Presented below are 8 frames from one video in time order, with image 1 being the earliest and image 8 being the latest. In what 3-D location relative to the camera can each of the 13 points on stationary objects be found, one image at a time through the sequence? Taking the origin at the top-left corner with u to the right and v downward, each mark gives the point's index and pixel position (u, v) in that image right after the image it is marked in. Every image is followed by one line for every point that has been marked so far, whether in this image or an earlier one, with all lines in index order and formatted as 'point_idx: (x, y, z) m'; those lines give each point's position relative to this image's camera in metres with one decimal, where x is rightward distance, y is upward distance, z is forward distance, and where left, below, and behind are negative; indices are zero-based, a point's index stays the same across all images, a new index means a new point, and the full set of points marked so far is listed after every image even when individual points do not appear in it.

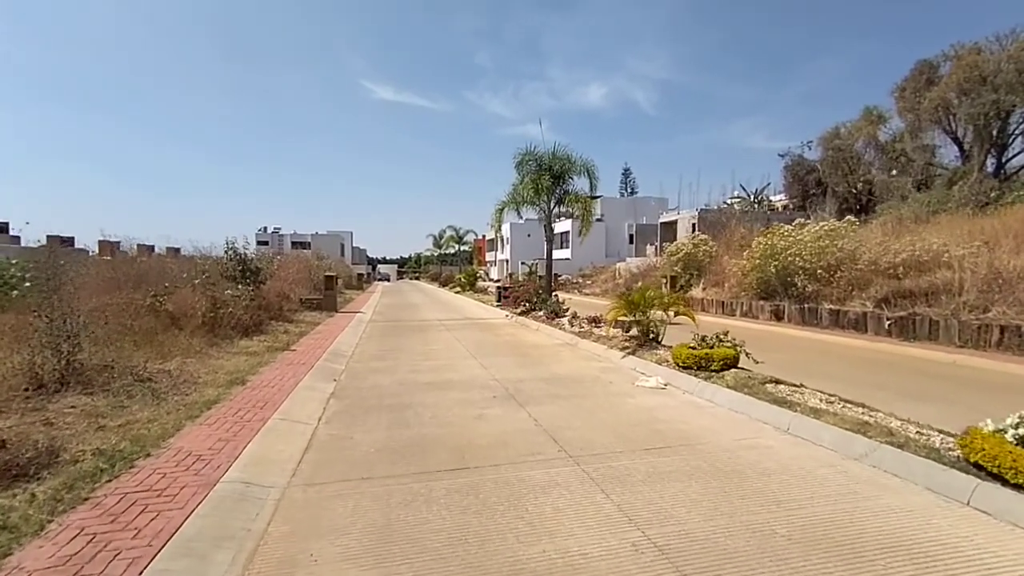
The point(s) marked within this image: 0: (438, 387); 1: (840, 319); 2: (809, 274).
0: (-1.3, -1.8, +8.4) m
1: (+10.9, -1.0, +15.7) m
2: (+11.2, +0.5, +17.8) m
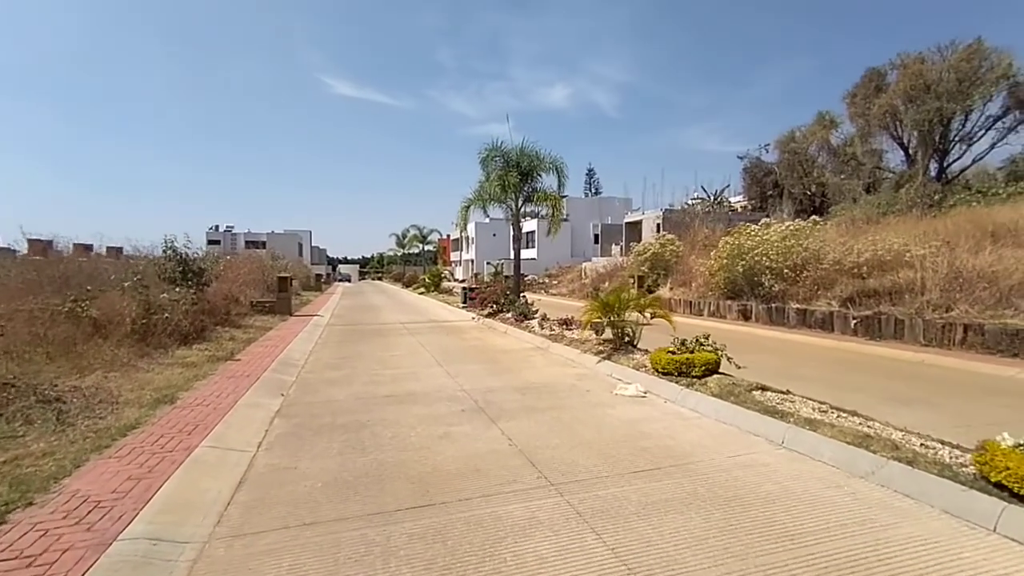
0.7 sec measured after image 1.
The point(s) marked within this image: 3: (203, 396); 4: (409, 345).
0: (-1.8, -1.8, +7.6) m
1: (+9.8, -1.0, +15.8) m
2: (+9.9, +0.6, +17.9) m
3: (-4.9, -1.7, +7.5) m
4: (-2.9, -1.6, +13.3) m
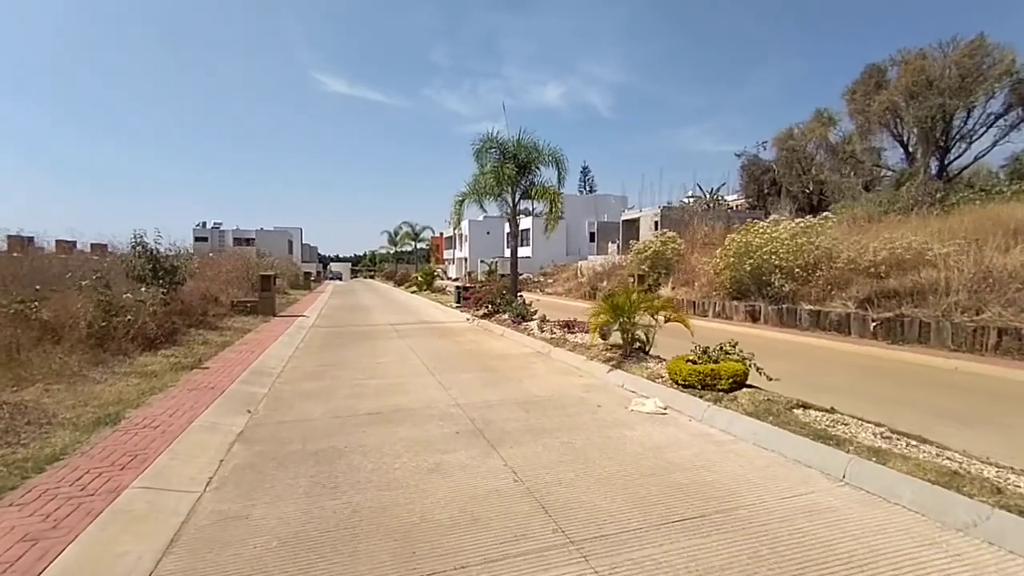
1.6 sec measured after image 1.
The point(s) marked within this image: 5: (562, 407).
0: (-1.8, -1.8, +6.6) m
1: (+9.7, -1.0, +14.9) m
2: (+9.8, +0.6, +17.0) m
3: (-4.9, -1.7, +6.5) m
4: (-2.9, -1.6, +12.2) m
5: (+0.7, -1.8, +7.1) m
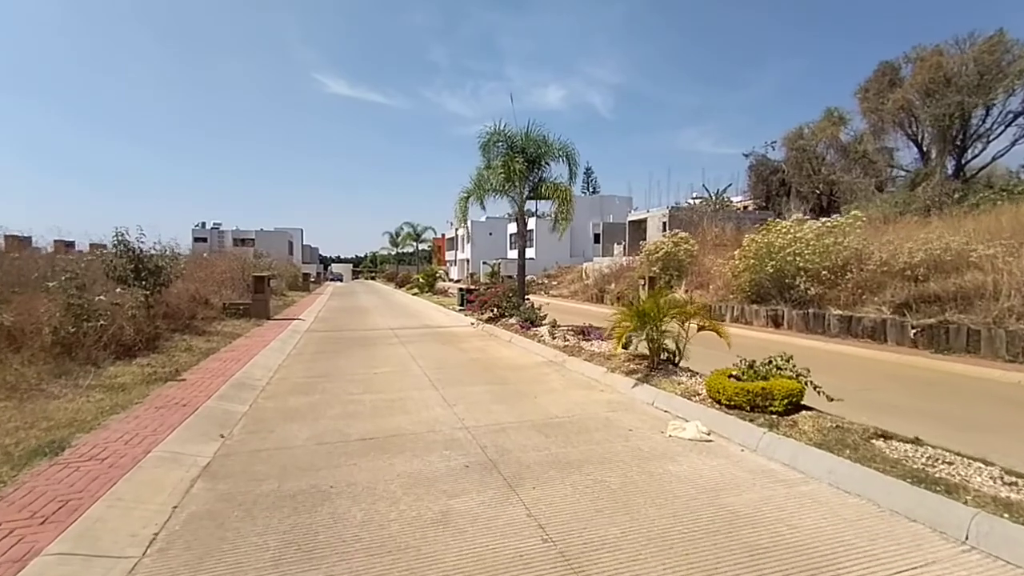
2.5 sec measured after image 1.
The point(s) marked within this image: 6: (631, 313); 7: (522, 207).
0: (-1.6, -1.9, +5.6) m
1: (+10.0, -1.1, +13.9) m
2: (+10.1, +0.4, +16.0) m
3: (-4.7, -1.8, +5.5) m
4: (-2.7, -1.7, +11.2) m
5: (+1.0, -1.8, +6.1) m
6: (+2.1, -0.4, +8.4) m
7: (+0.3, +2.7, +15.7) m
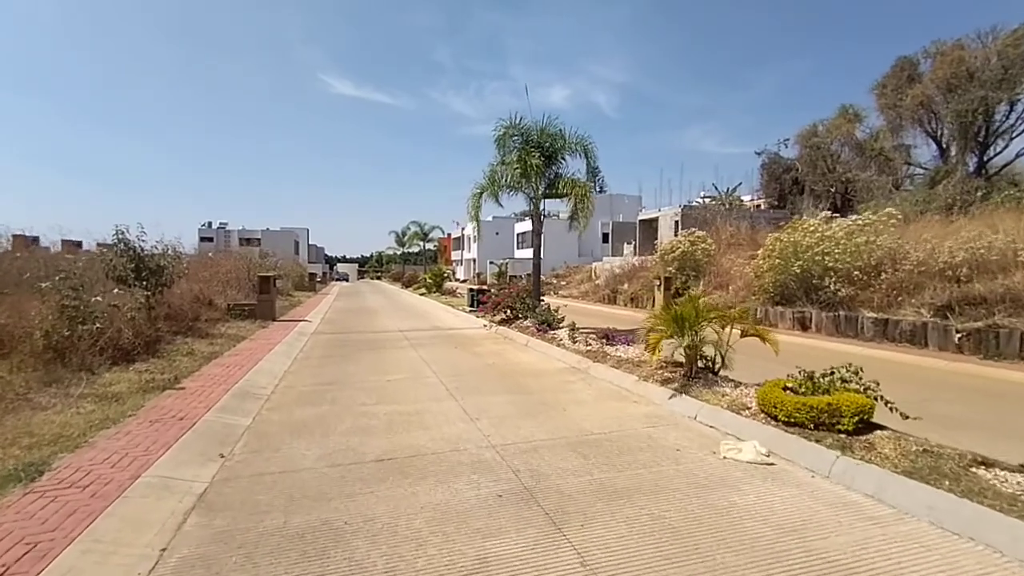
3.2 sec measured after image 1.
0: (-1.2, -1.9, +4.9) m
1: (+10.4, -1.2, +13.1) m
2: (+10.6, +0.4, +15.2) m
3: (-4.3, -1.8, +4.9) m
4: (-2.3, -1.7, +10.6) m
5: (+1.3, -1.9, +5.4) m
6: (+2.5, -0.5, +7.7) m
7: (+0.8, +2.7, +15.0) m
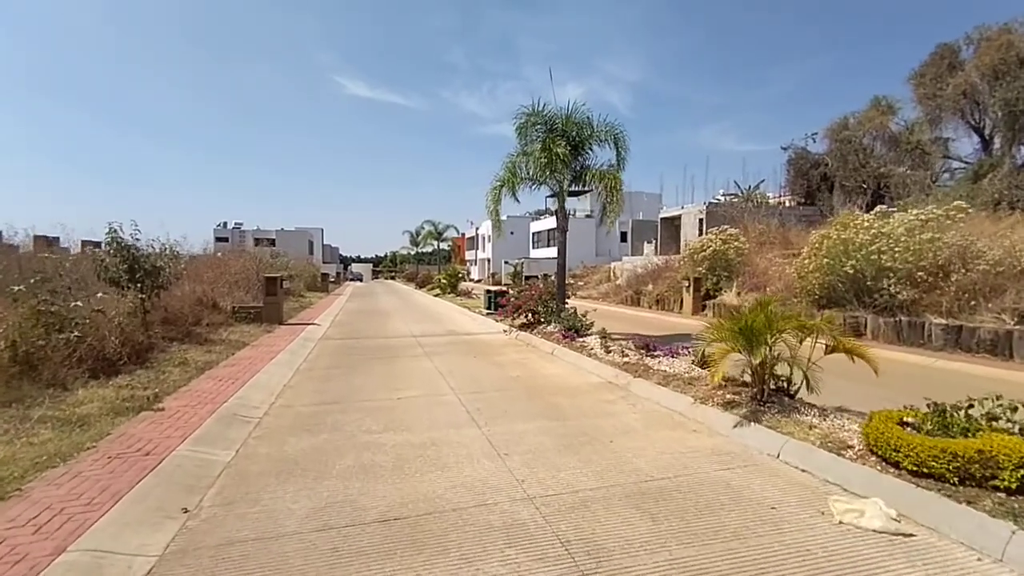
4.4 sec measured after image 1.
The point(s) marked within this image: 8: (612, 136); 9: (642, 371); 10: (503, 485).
0: (-0.8, -2.0, +3.7) m
1: (+11.0, -1.2, +11.6) m
2: (+11.2, +0.3, +13.7) m
3: (-3.9, -1.9, +3.7) m
4: (-1.7, -1.8, +9.4) m
5: (+1.7, -1.9, +4.1) m
6: (+3.0, -0.5, +6.4) m
7: (+1.5, +2.6, +13.8) m
8: (+2.9, +4.4, +13.7) m
9: (+2.4, -1.5, +8.7) m
10: (-0.1, -1.9, +4.7) m
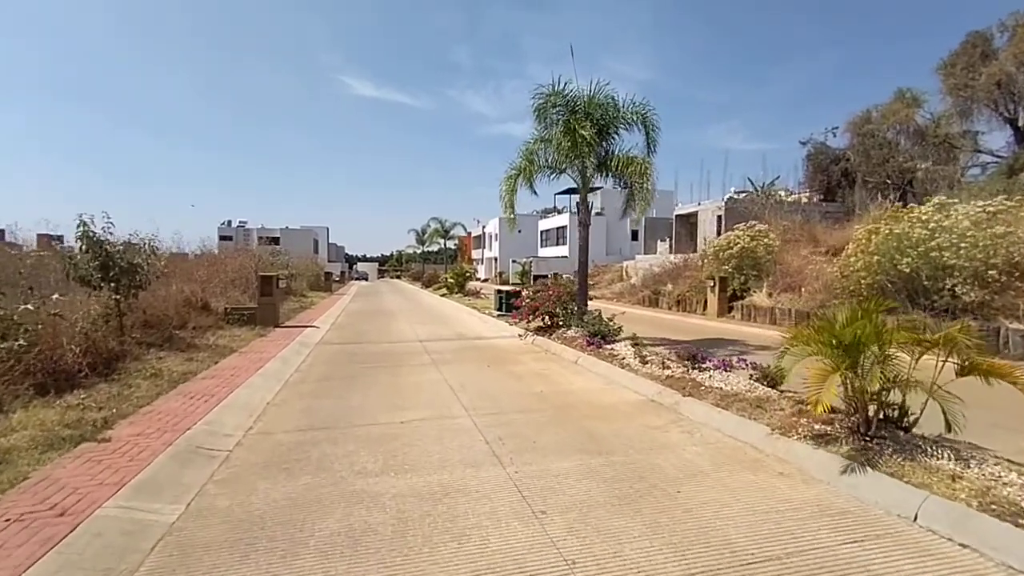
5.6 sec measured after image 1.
0: (-0.5, -2.0, +2.3) m
1: (+11.5, -1.3, +10.1) m
2: (+11.7, +0.3, +12.2) m
3: (-3.6, -1.9, +2.4) m
4: (-1.3, -1.8, +8.1) m
5: (+2.1, -2.0, +2.7) m
6: (+3.3, -0.6, +5.0) m
7: (+1.9, +2.6, +12.4) m
8: (+3.3, +4.4, +12.3) m
9: (+2.7, -1.5, +7.3) m
10: (+0.2, -1.9, +3.3) m
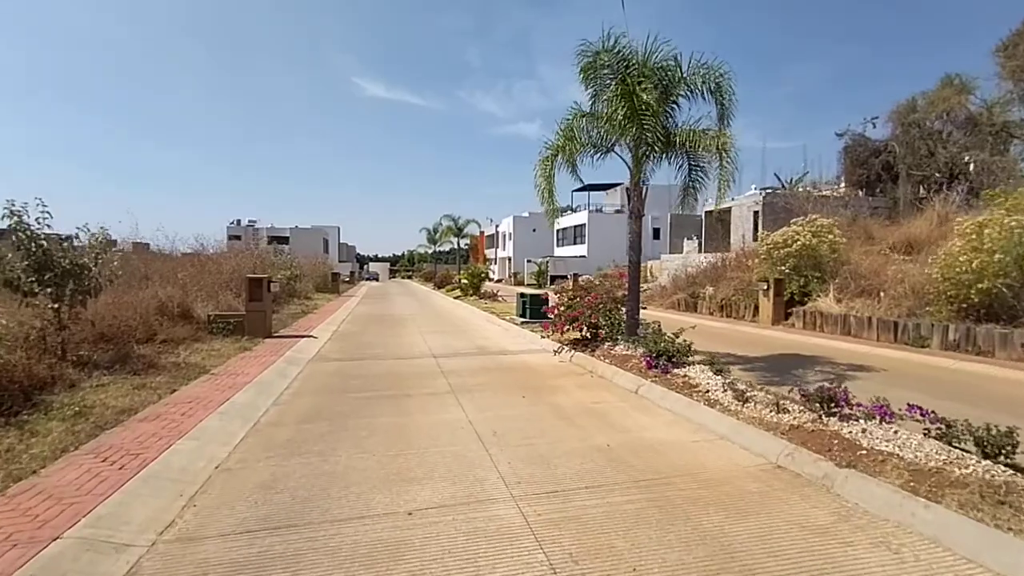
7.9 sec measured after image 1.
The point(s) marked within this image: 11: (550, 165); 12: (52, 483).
0: (0.0, -2.1, 0.0) m
1: (+12.1, -1.4, +7.4) m
2: (+12.4, +0.2, +9.5) m
3: (-3.1, -2.0, +0.1) m
4: (-0.7, -1.9, +5.7) m
5: (+2.6, -2.1, +0.3) m
6: (+3.9, -0.7, +2.6) m
7: (+2.7, +2.5, +9.9) m
8: (+4.1, +4.3, +9.8) m
9: (+3.4, -1.7, +4.8) m
10: (+0.7, -2.1, +0.9) m
11: (+0.7, +2.6, +10.4) m
12: (-4.4, -1.8, +4.6) m
